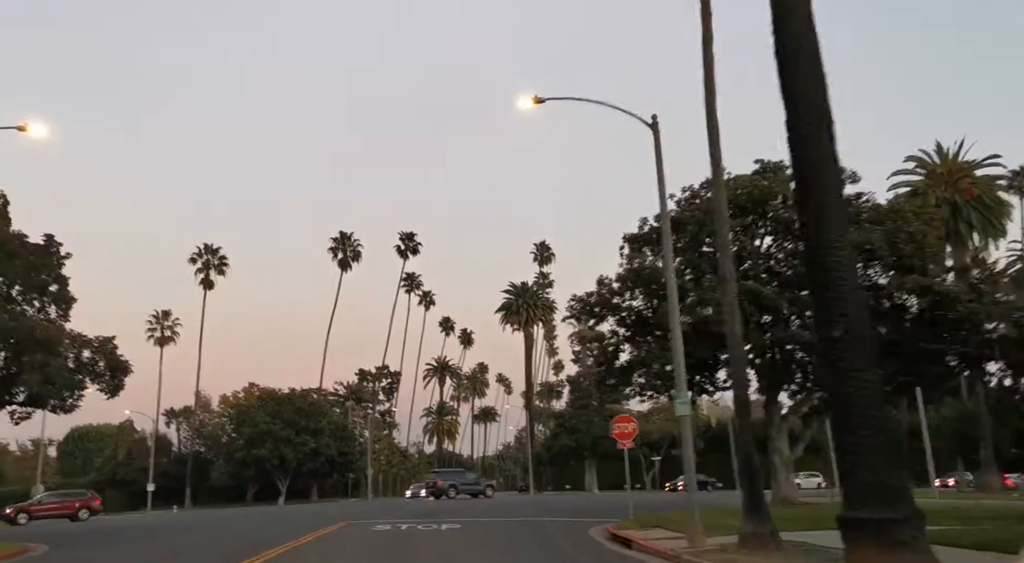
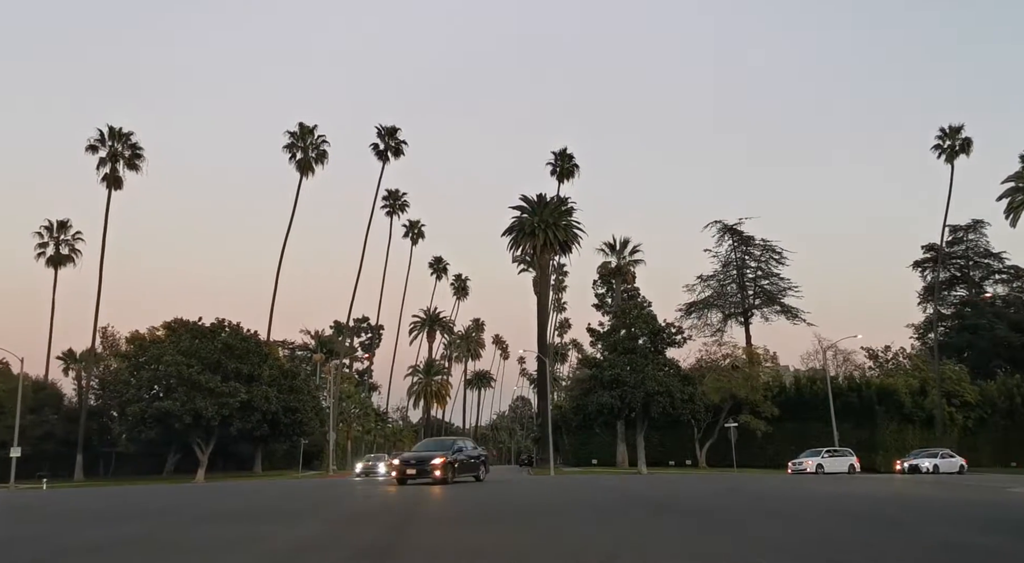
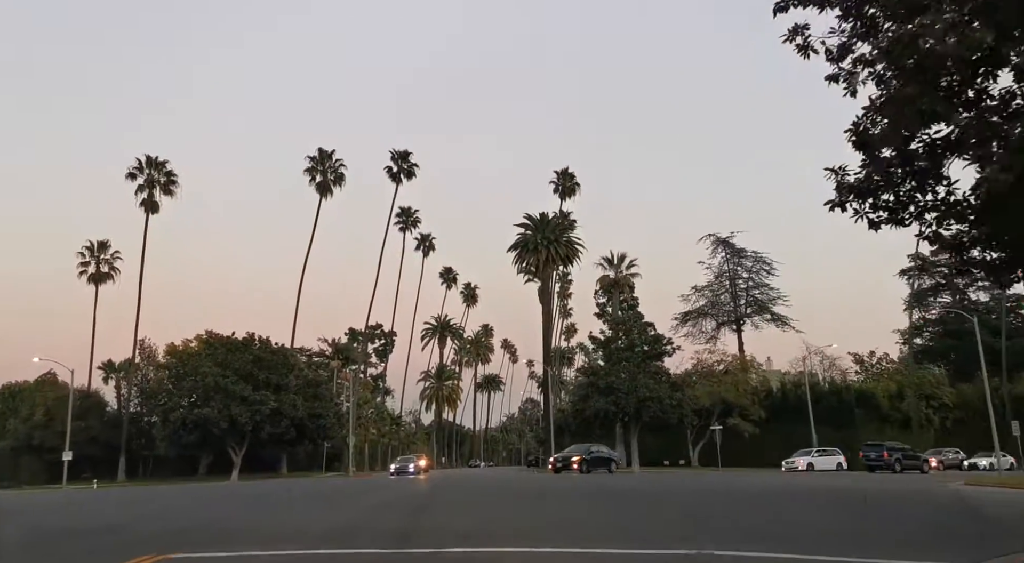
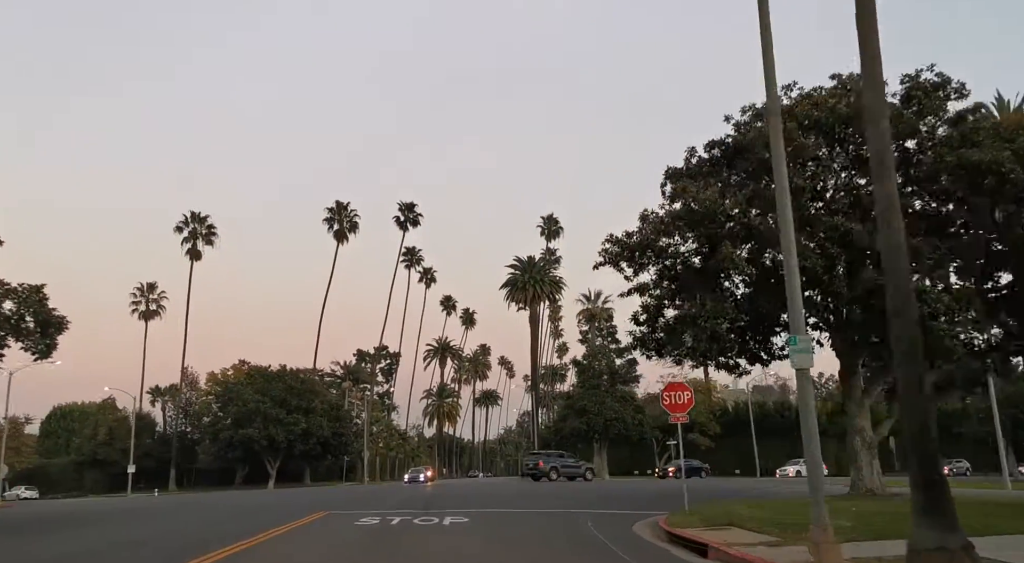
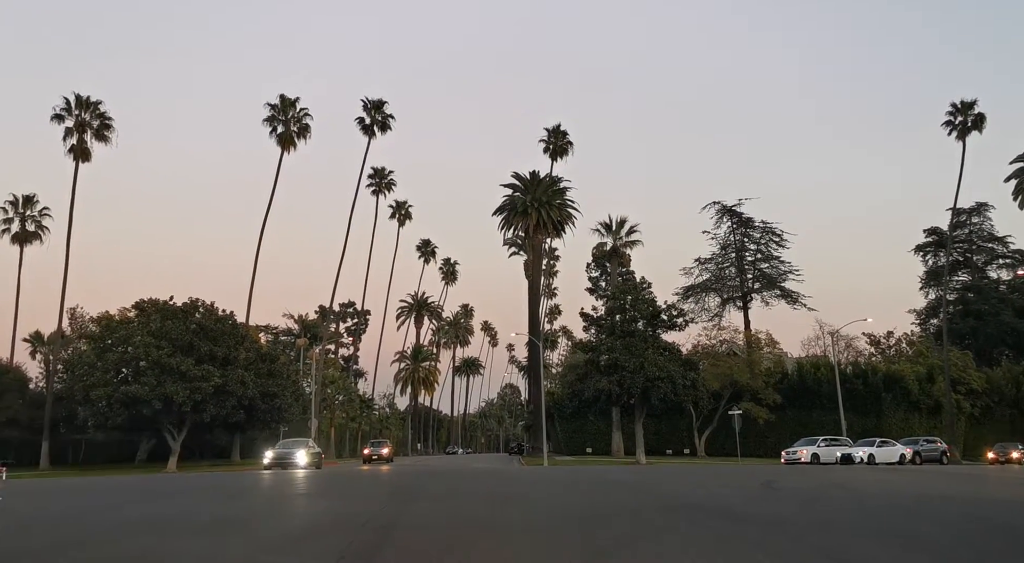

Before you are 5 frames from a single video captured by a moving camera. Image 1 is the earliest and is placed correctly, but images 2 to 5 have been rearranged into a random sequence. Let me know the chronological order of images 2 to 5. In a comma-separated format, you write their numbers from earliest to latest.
4, 3, 2, 5
